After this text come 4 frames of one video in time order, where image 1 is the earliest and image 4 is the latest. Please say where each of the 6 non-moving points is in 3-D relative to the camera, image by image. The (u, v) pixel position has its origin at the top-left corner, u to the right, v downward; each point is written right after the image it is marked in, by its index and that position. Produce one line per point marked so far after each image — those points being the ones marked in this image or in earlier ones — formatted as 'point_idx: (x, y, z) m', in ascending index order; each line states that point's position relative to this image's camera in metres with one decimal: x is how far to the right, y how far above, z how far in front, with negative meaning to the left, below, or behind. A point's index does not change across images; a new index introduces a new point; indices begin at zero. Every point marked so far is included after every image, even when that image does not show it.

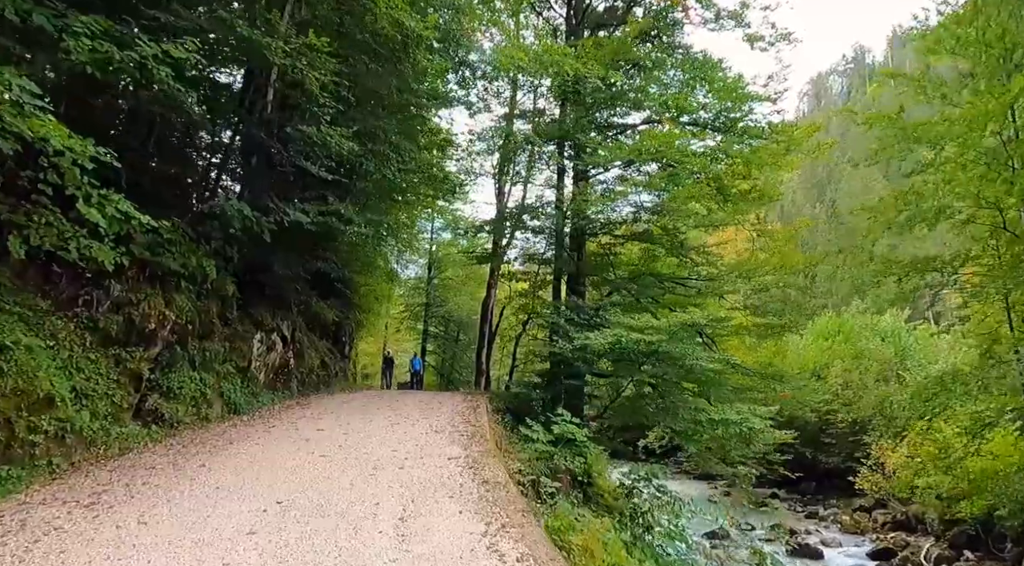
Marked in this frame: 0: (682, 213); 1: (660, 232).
0: (+3.8, +1.6, +15.9) m
1: (+3.6, +1.3, +16.4) m
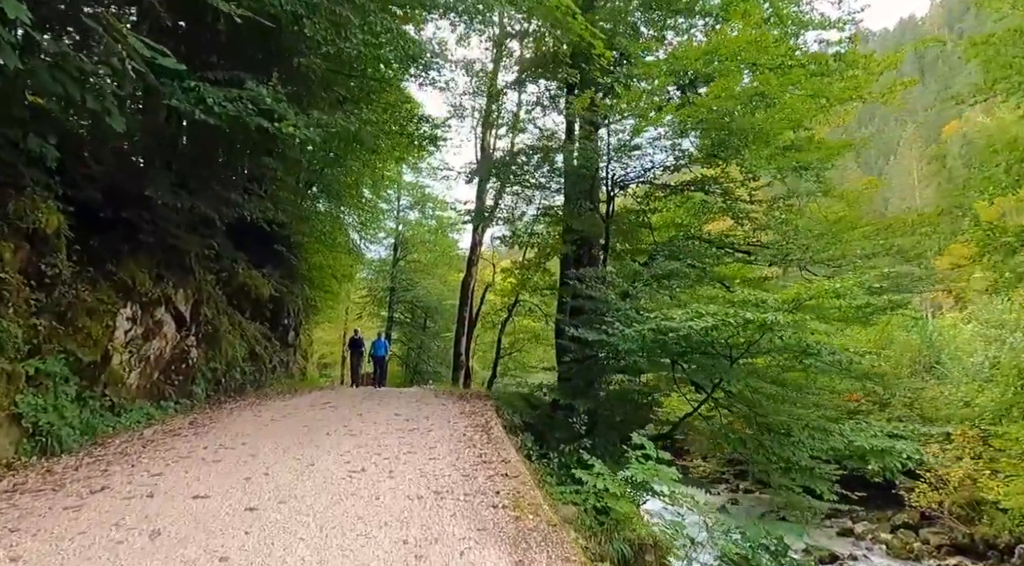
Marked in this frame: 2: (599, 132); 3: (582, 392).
0: (+4.0, +2.2, +11.9) m
1: (+3.6, +1.9, +12.4) m
2: (+1.6, +2.7, +12.8) m
3: (+1.1, -1.6, +10.3) m
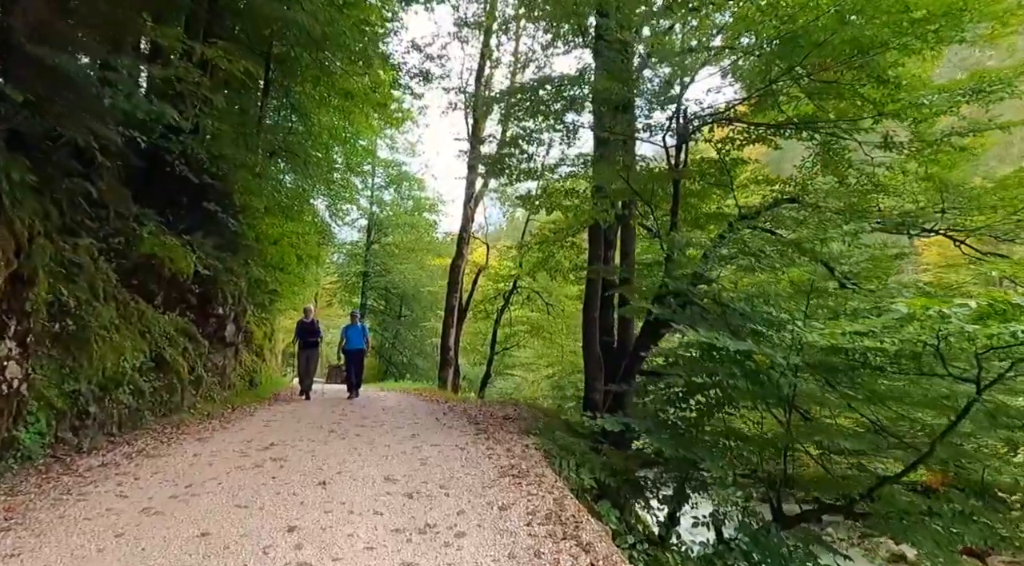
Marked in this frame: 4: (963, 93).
0: (+4.4, +2.4, +8.6) m
1: (+4.0, +2.2, +9.0) m
2: (+2.0, +3.0, +9.4) m
3: (+1.5, -1.4, +7.0) m
4: (+5.1, +2.5, +8.5) m
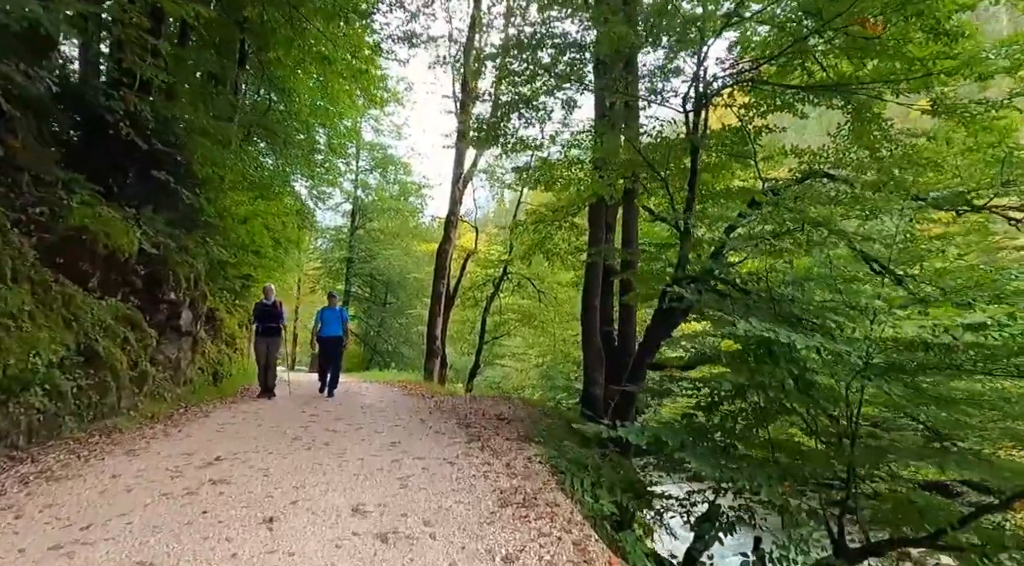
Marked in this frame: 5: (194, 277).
0: (+4.3, +2.6, +7.6) m
1: (+4.0, +2.3, +8.0) m
2: (+1.9, +3.2, +8.3) m
3: (+1.5, -1.2, +6.0) m
4: (+5.1, +2.7, +7.6) m
5: (-3.9, +0.1, +8.5) m
